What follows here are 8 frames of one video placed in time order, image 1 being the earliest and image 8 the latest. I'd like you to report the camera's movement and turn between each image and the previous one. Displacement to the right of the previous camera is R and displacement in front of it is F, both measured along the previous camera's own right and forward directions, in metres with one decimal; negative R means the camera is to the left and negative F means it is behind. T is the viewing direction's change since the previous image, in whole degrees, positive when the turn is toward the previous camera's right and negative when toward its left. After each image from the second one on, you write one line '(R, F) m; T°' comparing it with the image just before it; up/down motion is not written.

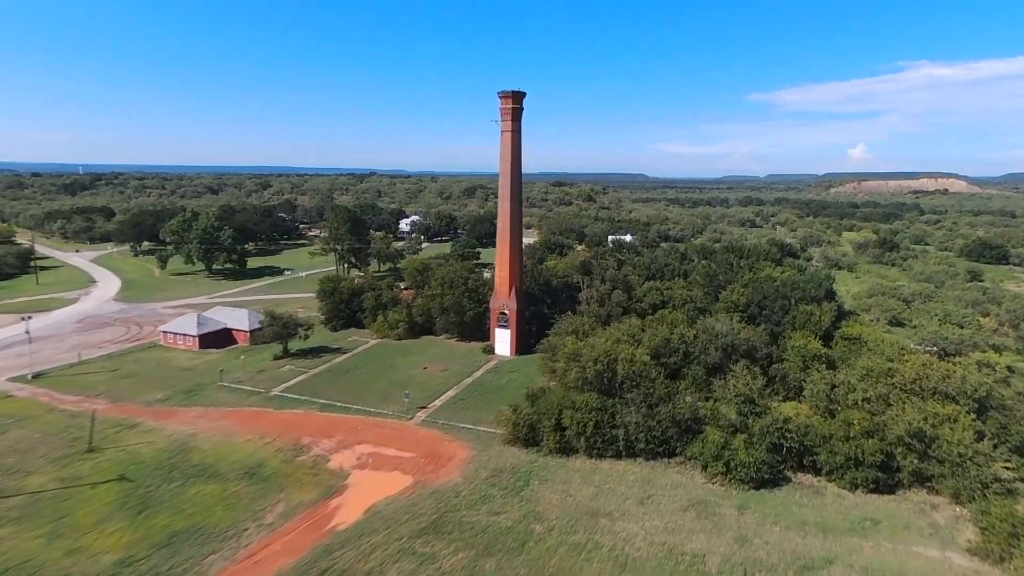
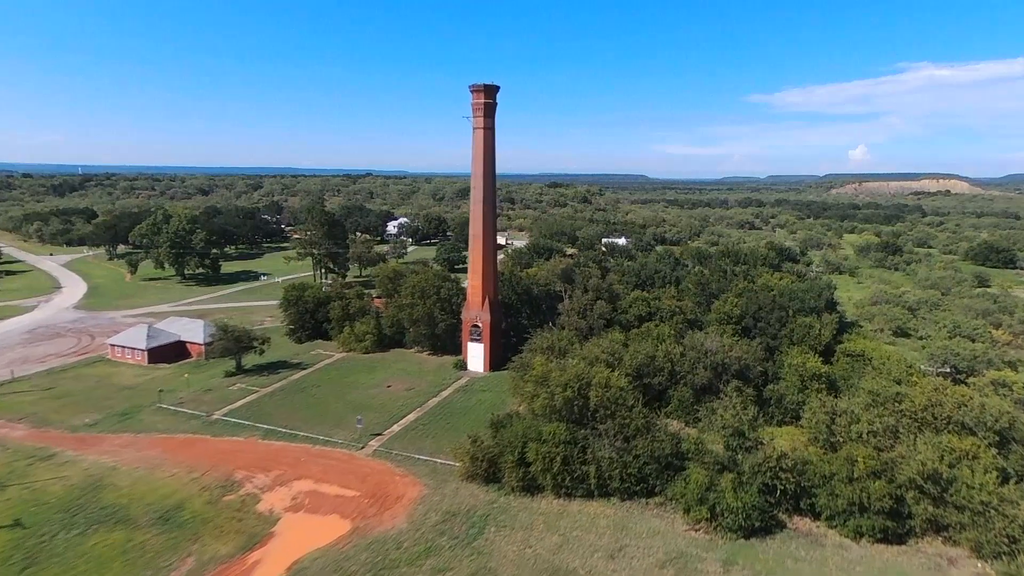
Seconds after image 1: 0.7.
(+1.7, +3.2) m; 0°
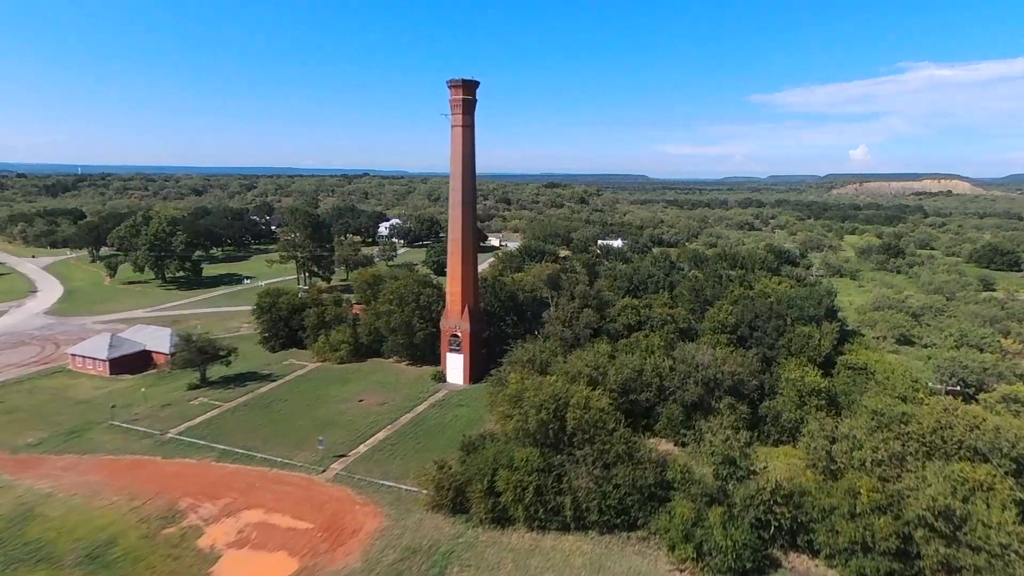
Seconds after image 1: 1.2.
(+1.2, +2.1) m; 0°
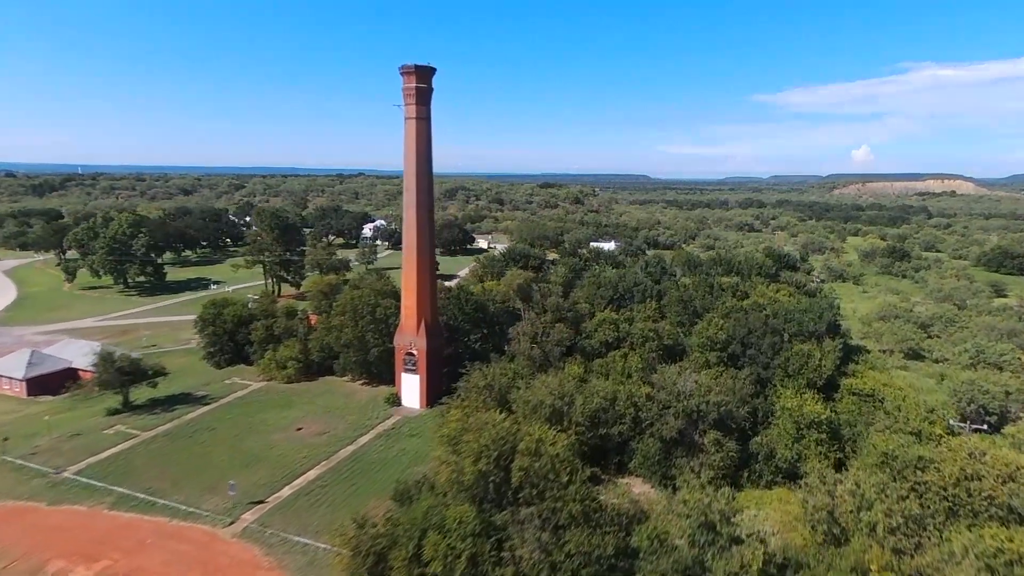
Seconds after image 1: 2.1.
(+2.1, +4.0) m; 0°
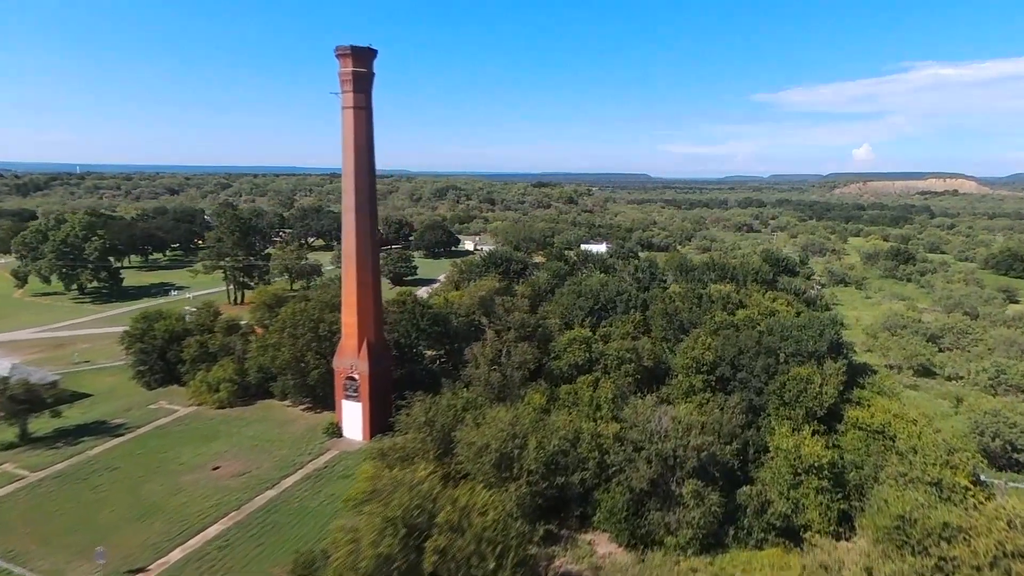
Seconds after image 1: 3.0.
(+2.1, +4.1) m; 0°
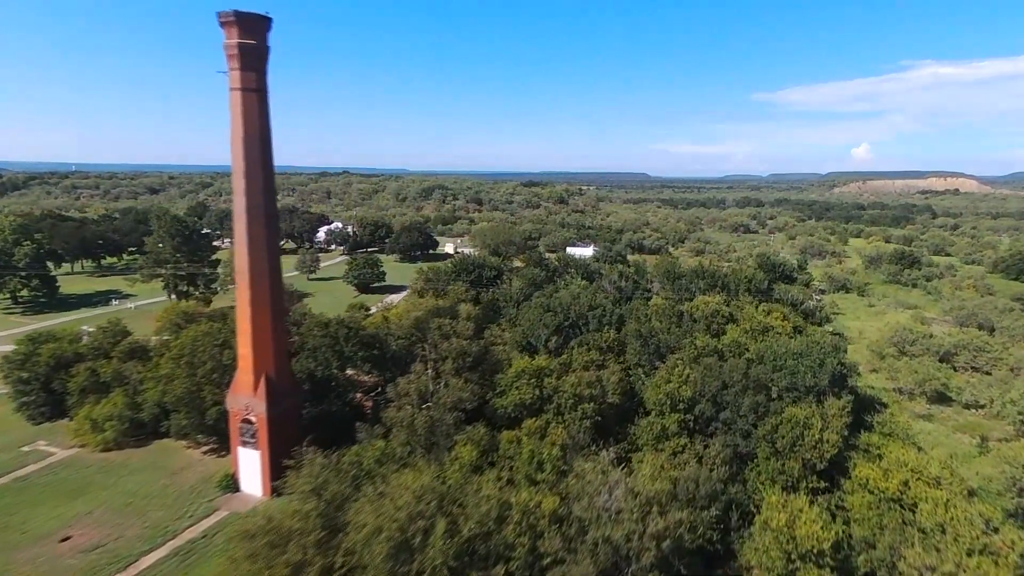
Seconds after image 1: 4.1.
(+2.6, +5.1) m; 0°
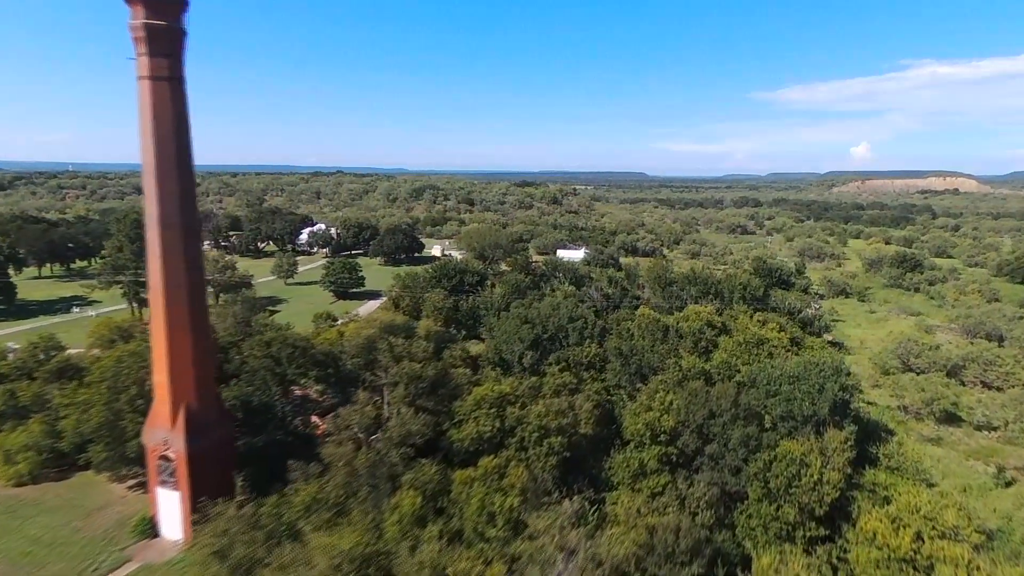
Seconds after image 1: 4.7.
(+1.4, +2.9) m; 0°
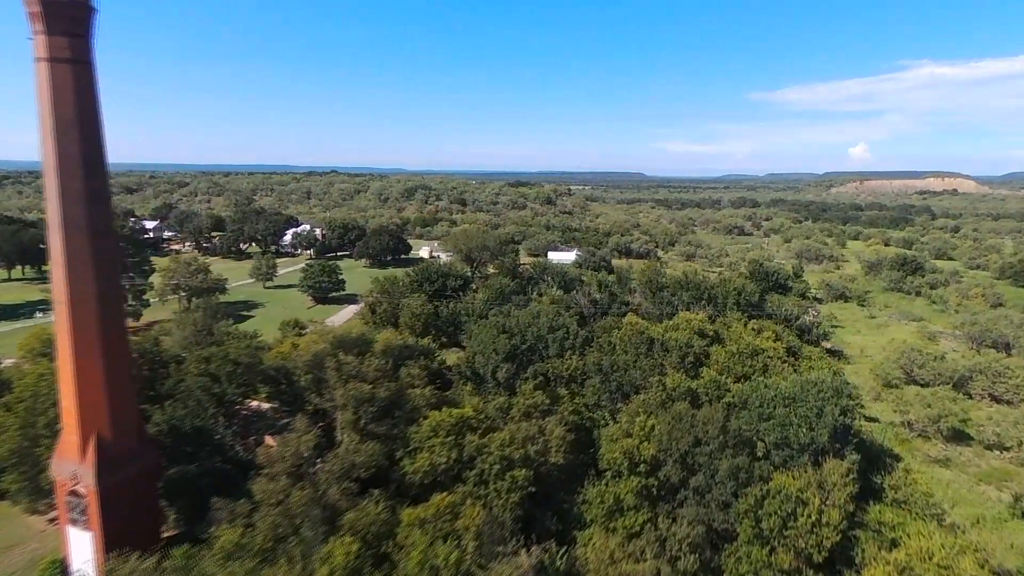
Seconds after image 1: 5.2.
(+1.2, +2.4) m; 0°
